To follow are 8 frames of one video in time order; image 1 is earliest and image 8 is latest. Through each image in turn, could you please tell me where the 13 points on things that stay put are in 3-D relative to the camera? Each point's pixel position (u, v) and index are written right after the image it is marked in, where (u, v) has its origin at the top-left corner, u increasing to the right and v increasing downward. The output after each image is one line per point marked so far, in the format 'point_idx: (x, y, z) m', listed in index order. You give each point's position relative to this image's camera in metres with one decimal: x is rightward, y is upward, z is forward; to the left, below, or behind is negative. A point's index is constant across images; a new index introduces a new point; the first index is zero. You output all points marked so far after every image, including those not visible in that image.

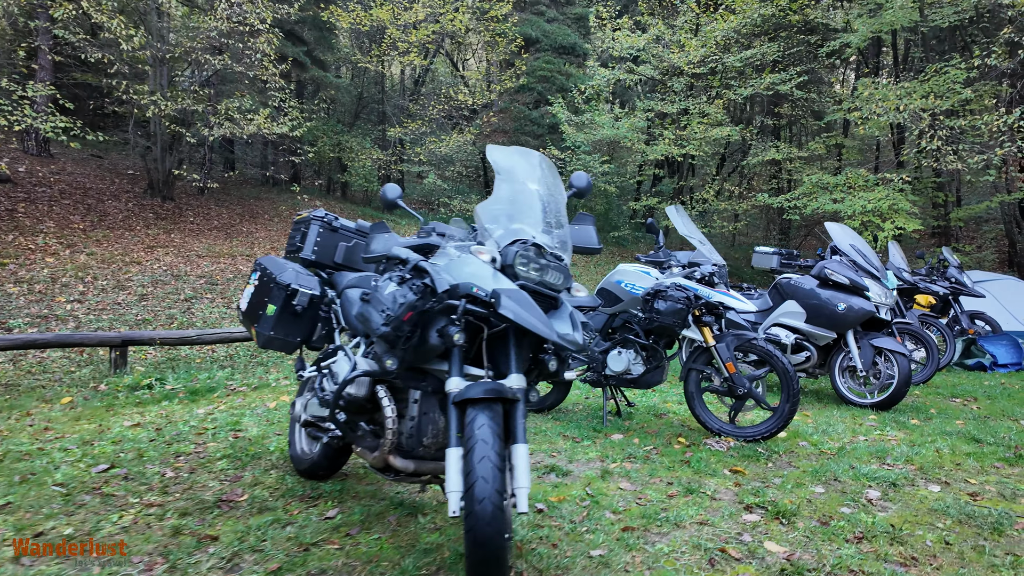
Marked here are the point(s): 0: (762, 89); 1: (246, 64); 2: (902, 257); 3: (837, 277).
0: (+6.6, +5.3, +15.5) m
1: (-6.3, +5.3, +13.9) m
2: (+5.6, +0.4, +8.5) m
3: (+3.2, +0.1, +5.7) m
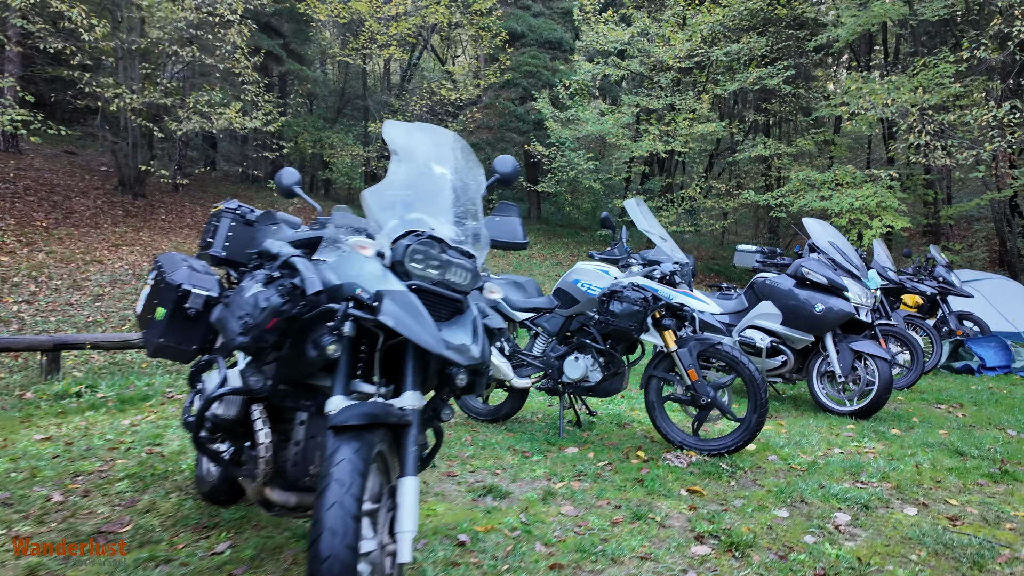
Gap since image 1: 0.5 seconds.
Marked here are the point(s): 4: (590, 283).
0: (+6.1, +5.3, +15.2) m
1: (-6.8, +5.4, +13.4) m
2: (+5.2, +0.5, +8.2) m
3: (+2.8, +0.1, +5.4) m
4: (+0.6, 0.0, +4.3) m
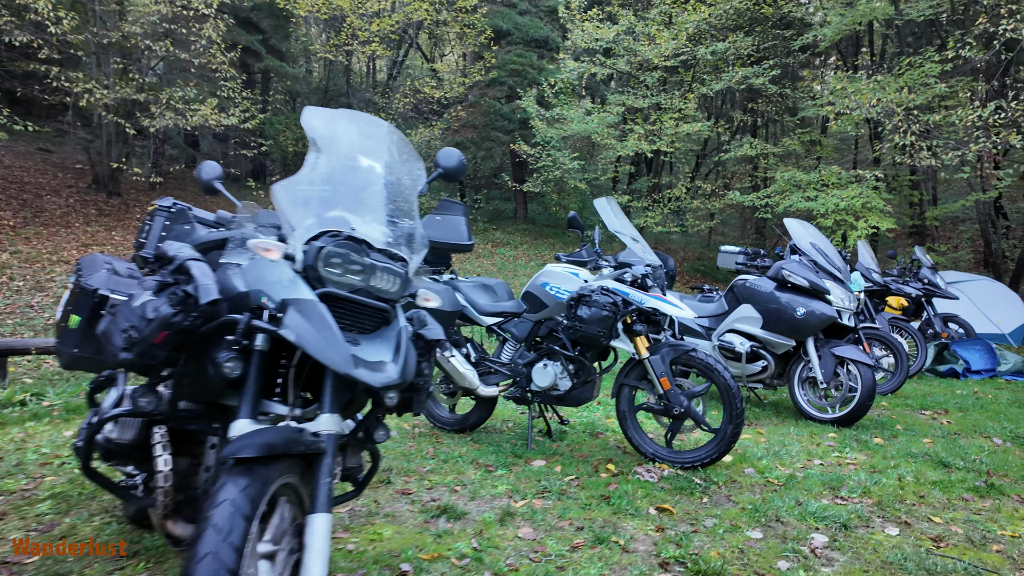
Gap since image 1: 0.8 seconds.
0: (+5.7, +5.3, +15.1) m
1: (-7.2, +5.3, +13.1) m
2: (+4.9, +0.4, +8.0) m
3: (+2.5, +0.1, +5.2) m
4: (+0.3, 0.0, +4.0) m
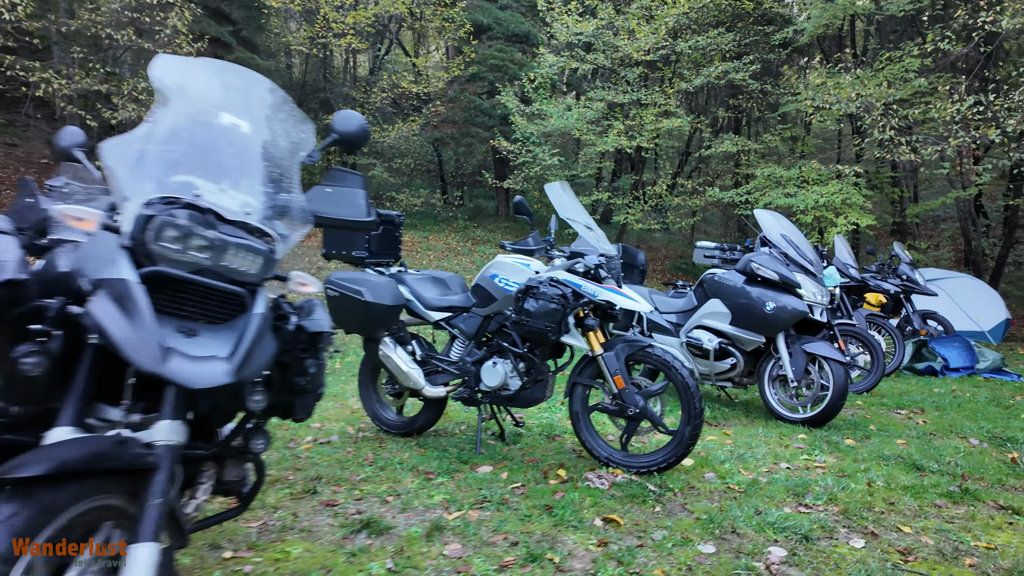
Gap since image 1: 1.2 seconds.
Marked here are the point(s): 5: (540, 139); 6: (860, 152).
0: (+5.2, +5.4, +14.9) m
1: (-7.7, +5.4, +12.7) m
2: (+4.5, +0.5, +7.8) m
3: (+2.1, +0.1, +4.9) m
4: (0.0, +0.1, +3.7) m
5: (+0.8, +4.4, +17.2) m
6: (+7.9, +3.1, +13.3) m
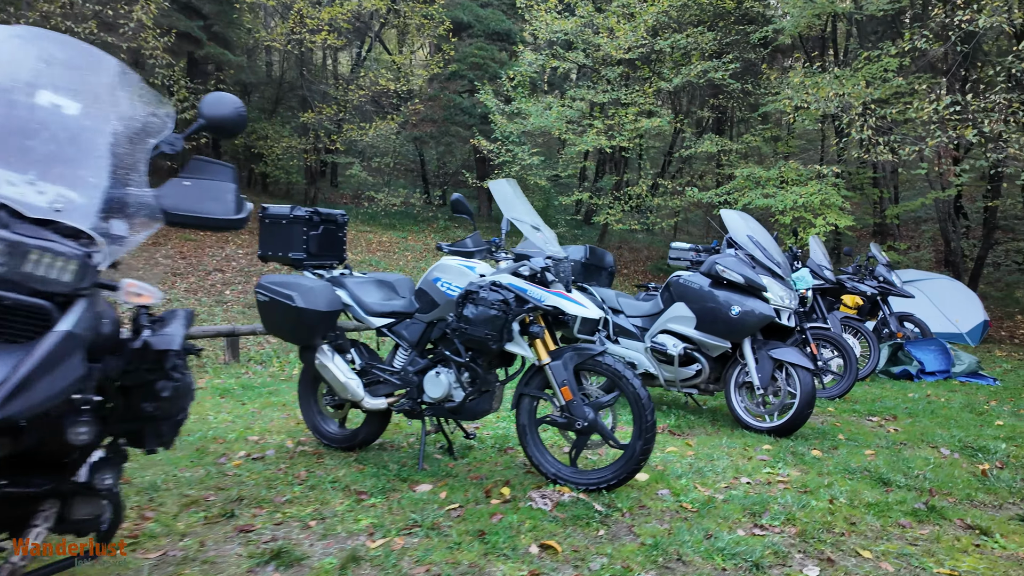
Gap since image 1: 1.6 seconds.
0: (+4.6, +5.3, +14.7) m
1: (-8.2, +5.3, +12.3) m
2: (+4.1, +0.5, +7.6) m
3: (+1.8, +0.1, +4.7) m
4: (-0.4, 0.0, +3.5) m
5: (+0.2, +4.4, +17.0) m
6: (+7.4, +3.1, +13.2) m
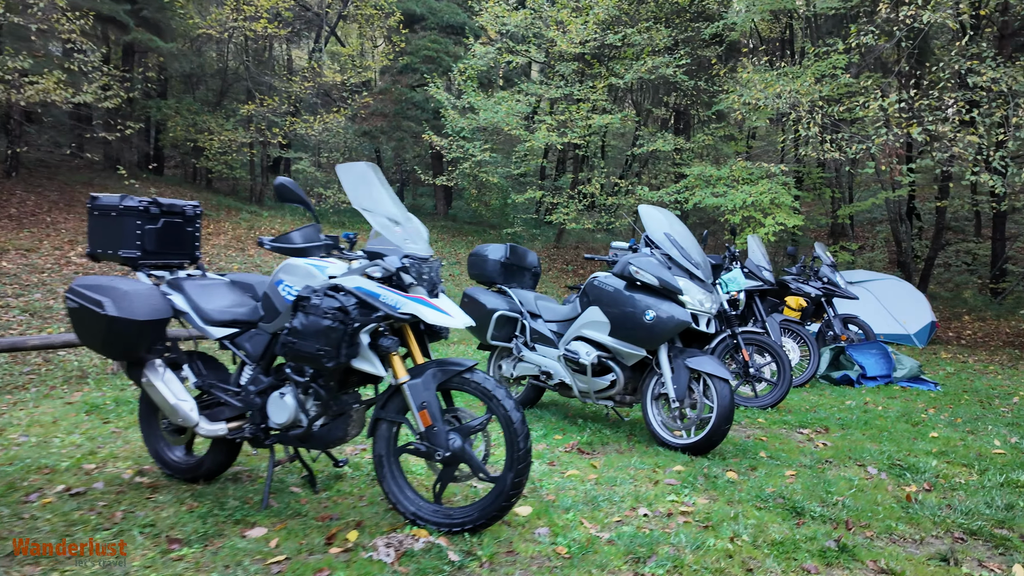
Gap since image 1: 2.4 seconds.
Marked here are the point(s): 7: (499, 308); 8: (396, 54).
0: (+3.3, +5.3, +14.4) m
1: (-9.4, +5.3, +11.4) m
2: (+3.1, +0.4, +7.3) m
3: (+1.0, +0.1, +4.3) m
4: (-1.1, 0.0, +3.0) m
5: (-1.1, +4.4, +16.5) m
6: (+6.2, +3.1, +13.0) m
7: (-0.1, -0.2, +5.2) m
8: (-3.8, +7.6, +18.9) m
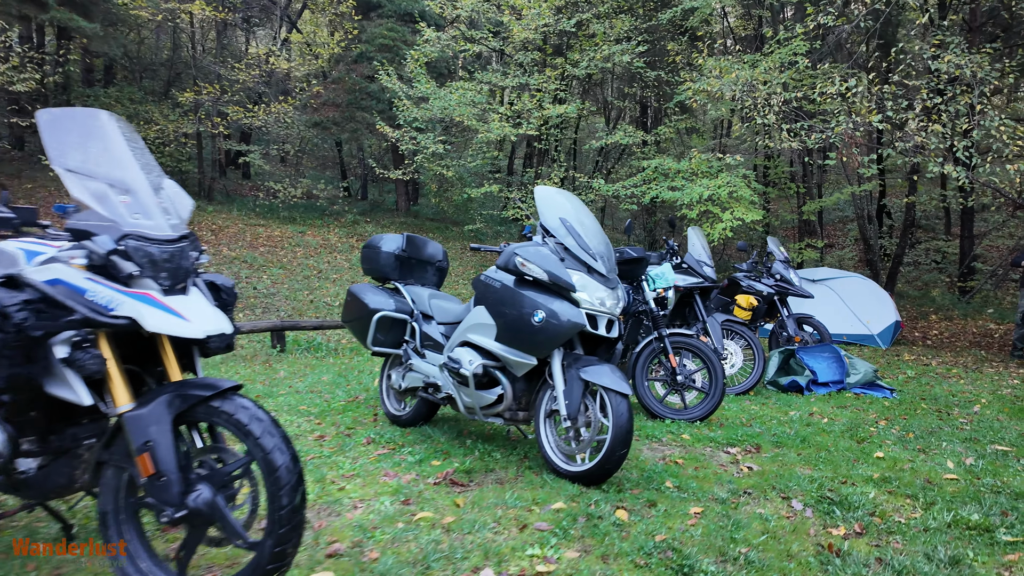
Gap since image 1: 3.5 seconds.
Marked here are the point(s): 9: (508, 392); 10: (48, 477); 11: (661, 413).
0: (+2.2, +5.4, +13.7) m
1: (-10.4, +5.3, +10.3) m
2: (+2.2, +0.5, +6.6) m
3: (+0.1, +0.1, +3.6) m
4: (-1.9, 0.0, +2.2) m
5: (-2.3, +4.4, +15.7) m
6: (+5.1, +3.1, +12.4) m
7: (-1.0, -0.2, +4.5) m
8: (-5.0, +7.6, +18.0) m
9: (0.0, -0.7, +3.6) m
10: (-1.7, -0.7, +2.2) m
11: (+1.3, -1.1, +5.0) m
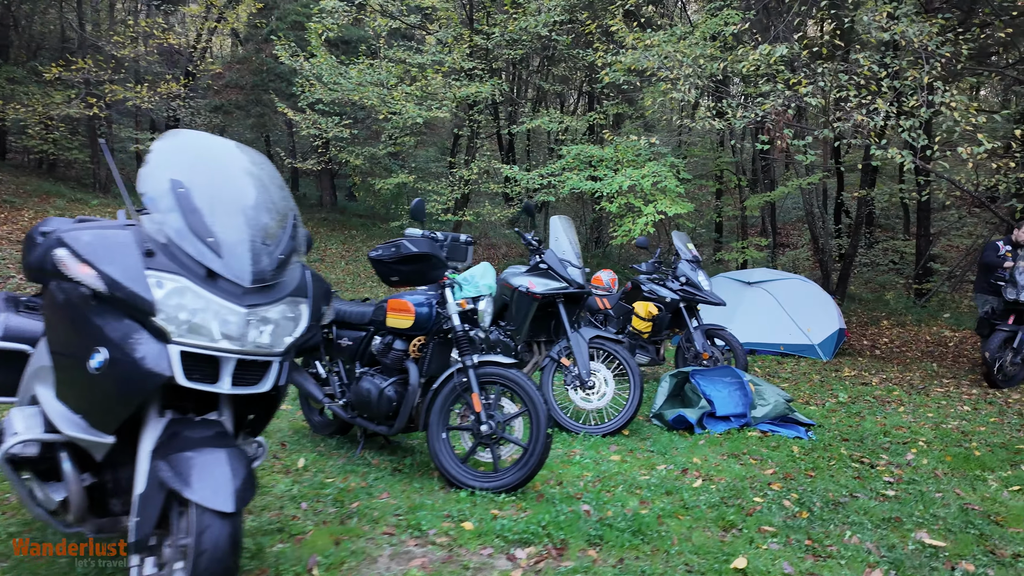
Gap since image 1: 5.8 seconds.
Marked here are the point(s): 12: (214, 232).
0: (+0.3, +5.3, +12.3) m
1: (-12.2, +5.3, +8.4) m
2: (+0.6, +0.4, +5.1) m
3: (-1.4, +0.1, +2.0) m
4: (-3.4, 0.0, +0.5) m
5: (-4.3, +4.3, +14.0) m
6: (+3.3, +3.0, +11.0) m
7: (-2.5, -0.2, +2.9) m
8: (-7.1, +7.5, +16.3) m
9: (-1.6, -0.7, +2.1) m
10: (-3.2, -0.8, +0.6) m
11: (-0.3, -1.1, +3.4) m
12: (-1.0, +0.2, +2.2) m
